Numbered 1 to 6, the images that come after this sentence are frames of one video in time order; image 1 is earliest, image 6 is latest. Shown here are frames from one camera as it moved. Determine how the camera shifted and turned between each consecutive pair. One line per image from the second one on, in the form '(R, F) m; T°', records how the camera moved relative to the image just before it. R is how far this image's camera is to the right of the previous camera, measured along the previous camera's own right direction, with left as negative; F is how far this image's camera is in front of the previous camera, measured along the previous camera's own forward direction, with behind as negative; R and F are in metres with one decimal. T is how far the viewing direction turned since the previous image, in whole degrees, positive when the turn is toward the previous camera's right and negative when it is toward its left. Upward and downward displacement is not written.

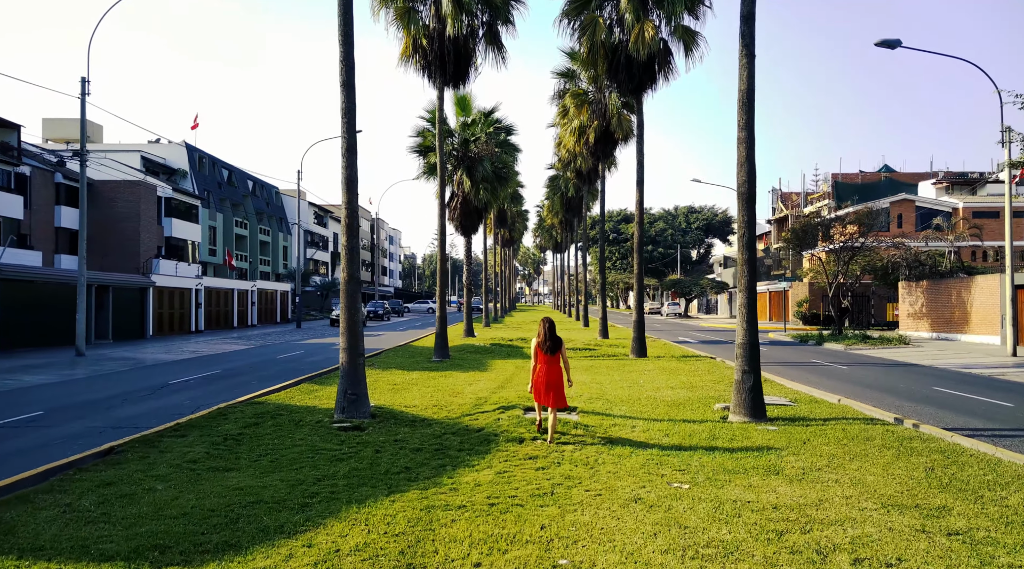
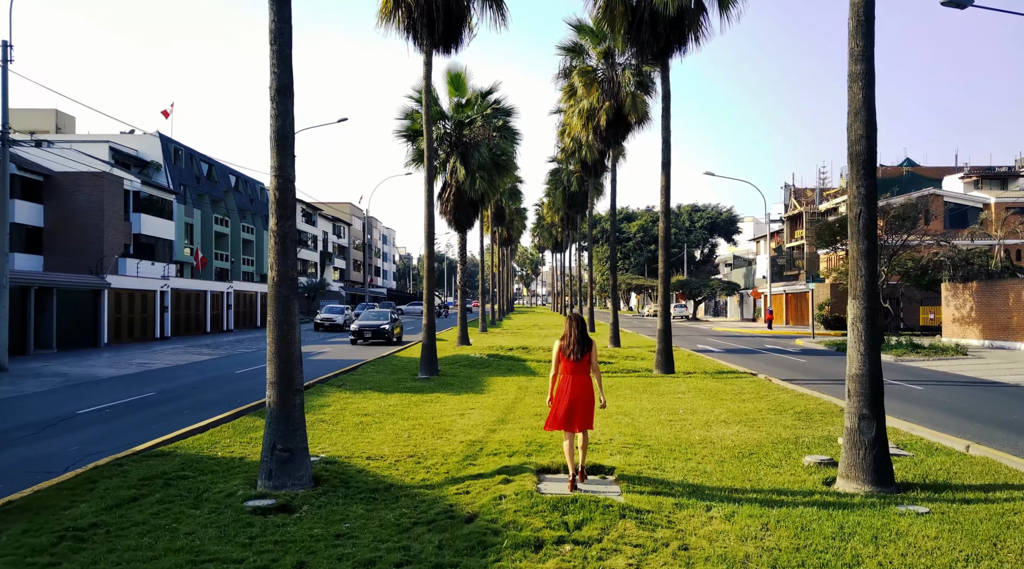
(-0.1, +3.4) m; 0°
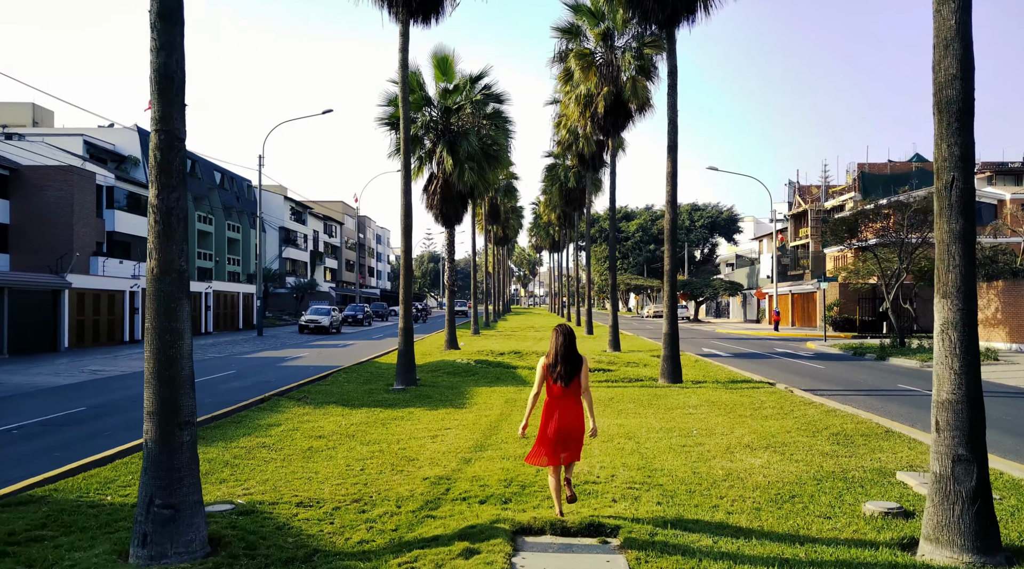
(+0.2, +1.9) m; 0°
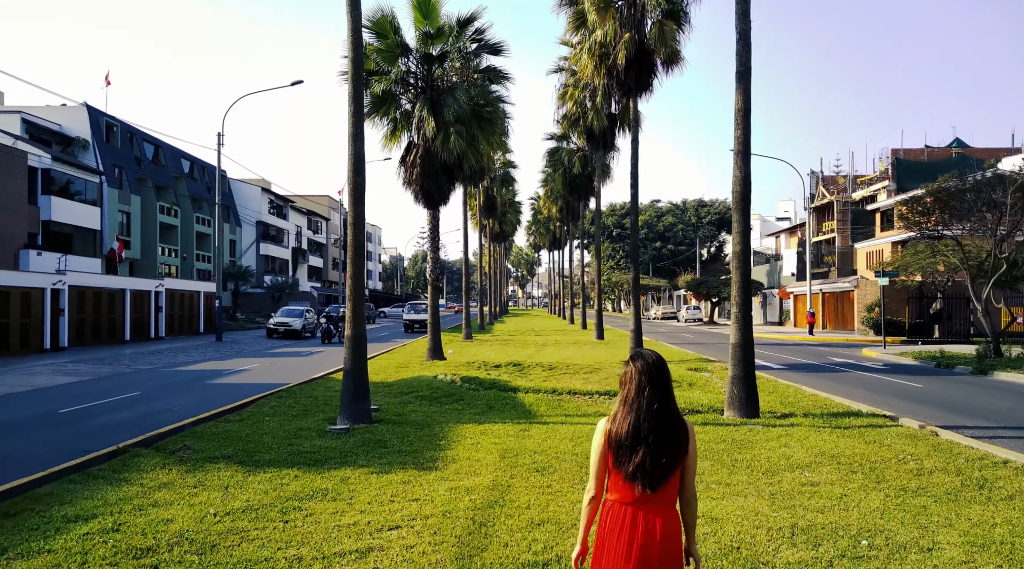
(0.0, +4.8) m; 0°
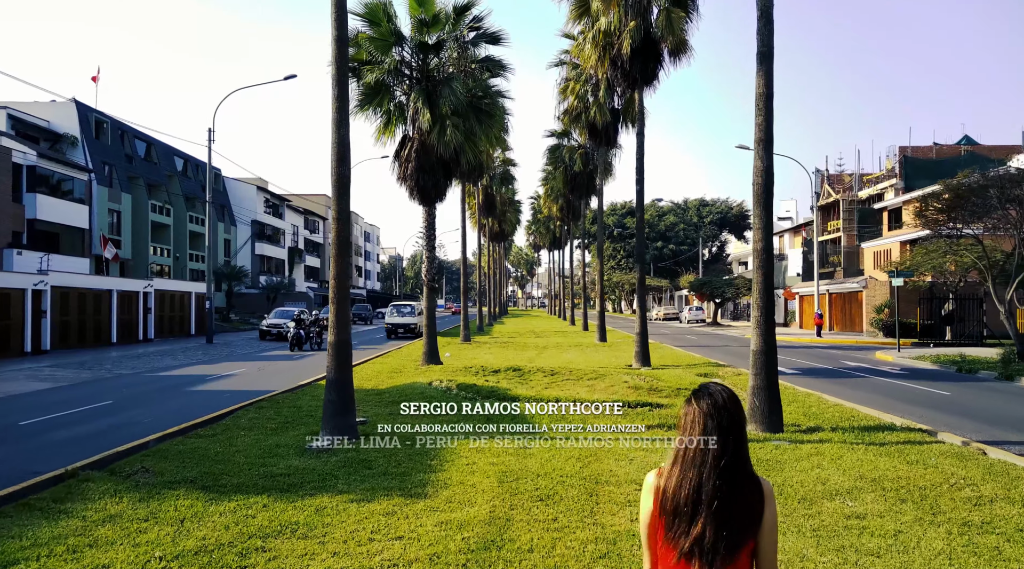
(0.0, +0.9) m; 0°
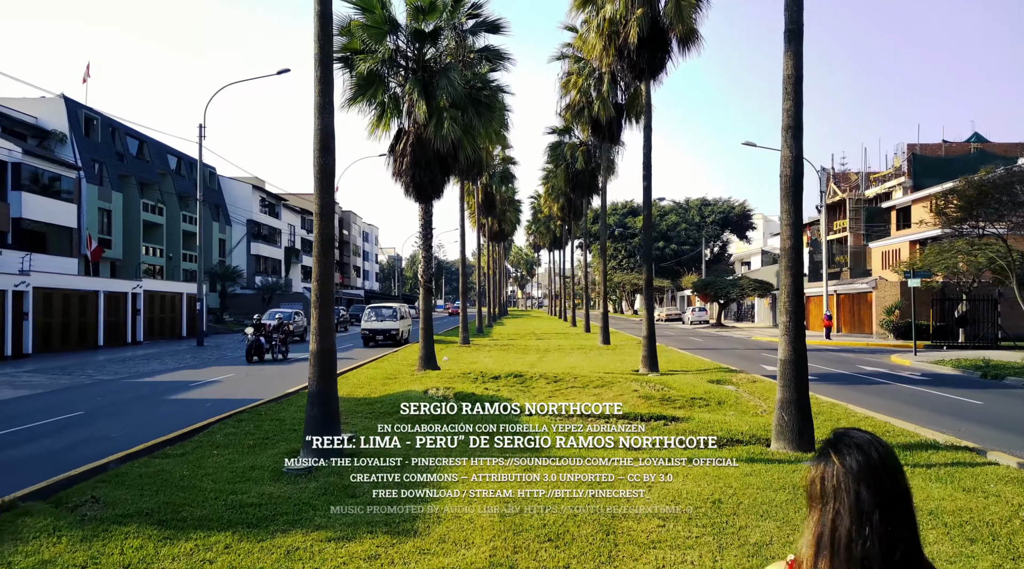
(0.0, +0.9) m; 0°
